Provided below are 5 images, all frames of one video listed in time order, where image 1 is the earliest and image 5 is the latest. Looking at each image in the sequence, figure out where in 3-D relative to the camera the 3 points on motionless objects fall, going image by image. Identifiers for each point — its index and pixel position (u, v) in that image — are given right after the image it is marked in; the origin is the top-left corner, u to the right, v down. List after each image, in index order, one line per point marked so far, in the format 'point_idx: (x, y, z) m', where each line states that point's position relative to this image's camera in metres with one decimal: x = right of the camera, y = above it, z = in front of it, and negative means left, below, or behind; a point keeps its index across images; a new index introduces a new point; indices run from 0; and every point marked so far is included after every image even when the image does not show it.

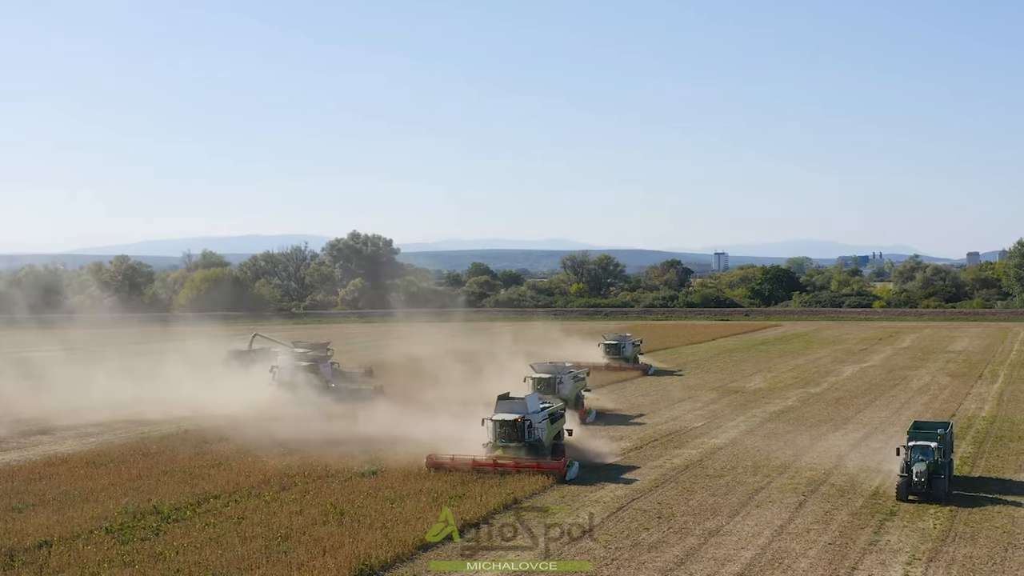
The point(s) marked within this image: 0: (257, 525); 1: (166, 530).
0: (-4.0, -3.7, +13.7) m
1: (-5.4, -3.7, +13.4) m
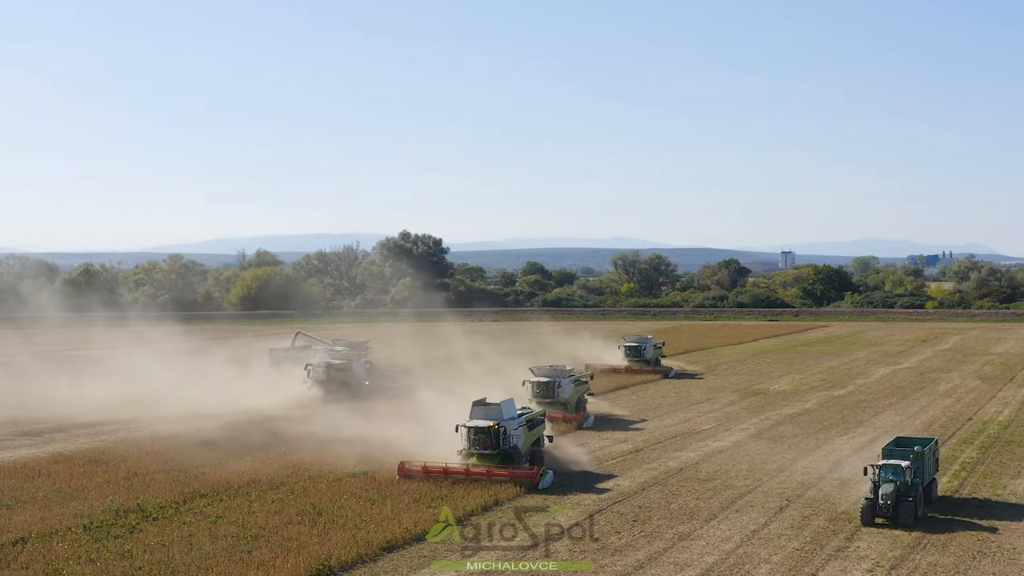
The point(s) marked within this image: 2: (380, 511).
0: (-4.5, -3.8, +13.9) m
1: (-5.8, -3.8, +13.7) m
2: (-2.3, -3.8, +15.0) m
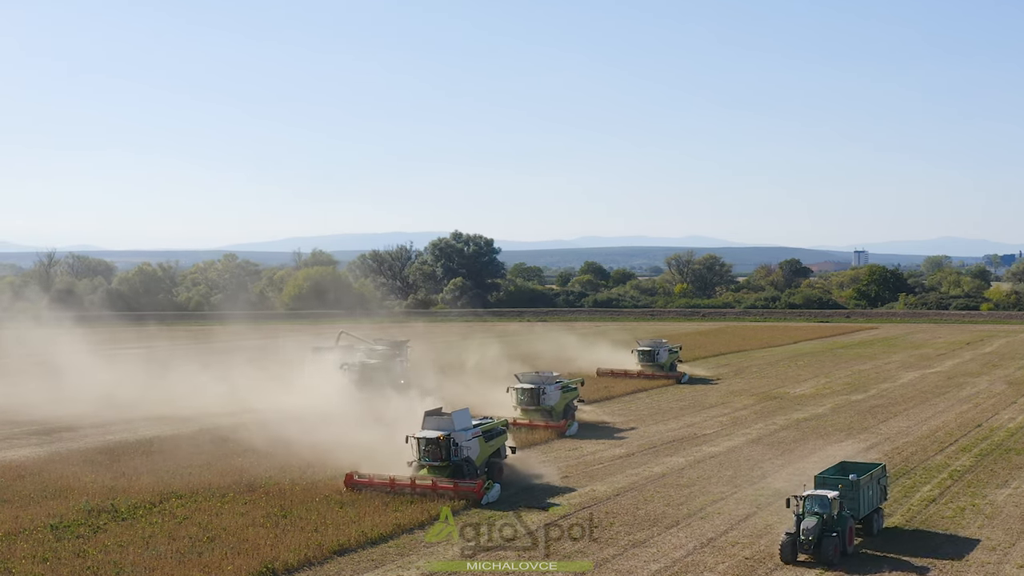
0: (-5.2, -3.9, +14.2) m
1: (-6.5, -3.8, +14.0) m
2: (-2.9, -3.9, +15.2) m
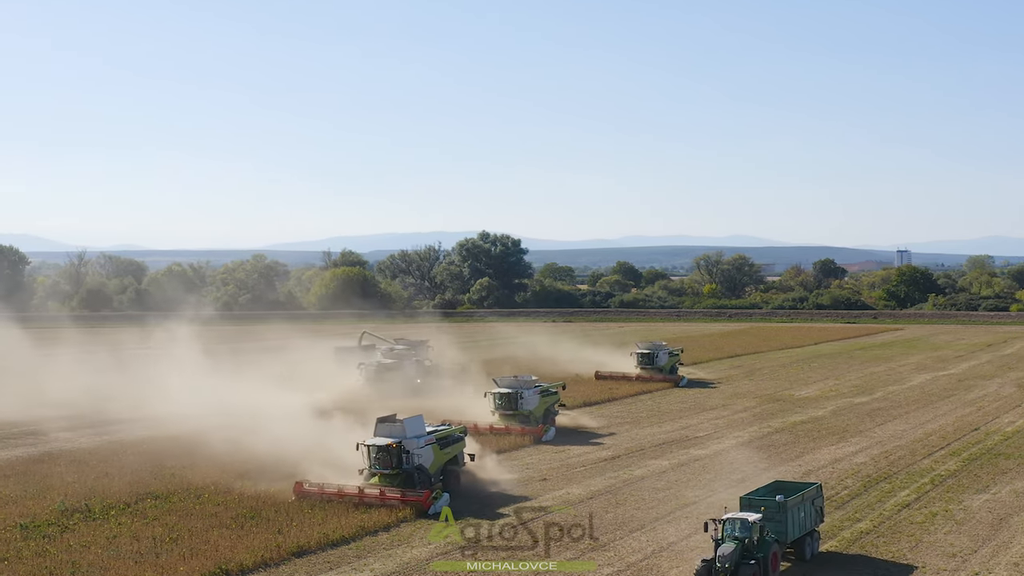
0: (-5.8, -3.9, +14.4) m
1: (-7.1, -3.9, +14.2) m
2: (-3.5, -3.9, +15.3) m
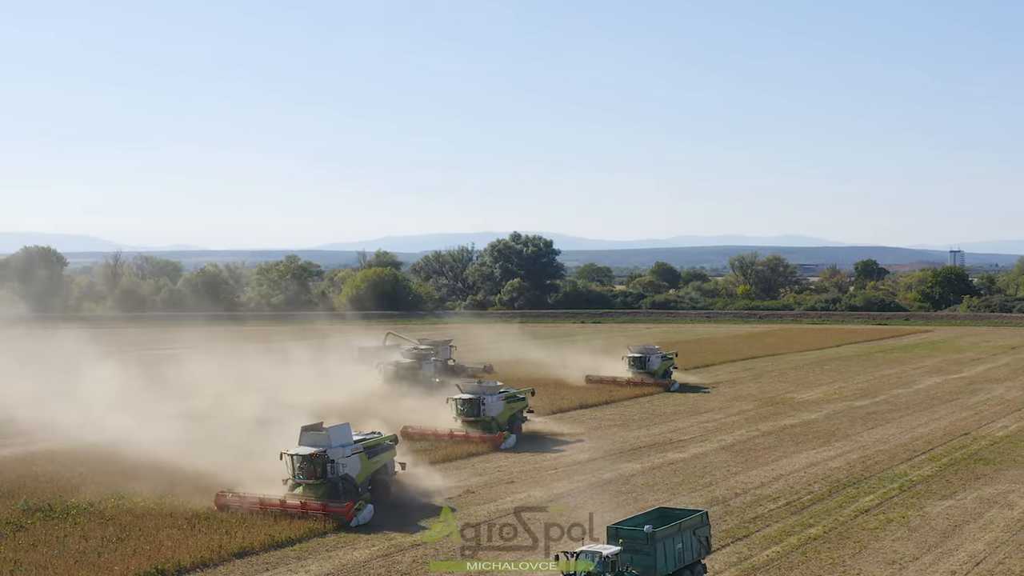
0: (-6.6, -4.0, +14.6) m
1: (-8.0, -4.0, +14.4) m
2: (-4.4, -4.0, +15.5) m
